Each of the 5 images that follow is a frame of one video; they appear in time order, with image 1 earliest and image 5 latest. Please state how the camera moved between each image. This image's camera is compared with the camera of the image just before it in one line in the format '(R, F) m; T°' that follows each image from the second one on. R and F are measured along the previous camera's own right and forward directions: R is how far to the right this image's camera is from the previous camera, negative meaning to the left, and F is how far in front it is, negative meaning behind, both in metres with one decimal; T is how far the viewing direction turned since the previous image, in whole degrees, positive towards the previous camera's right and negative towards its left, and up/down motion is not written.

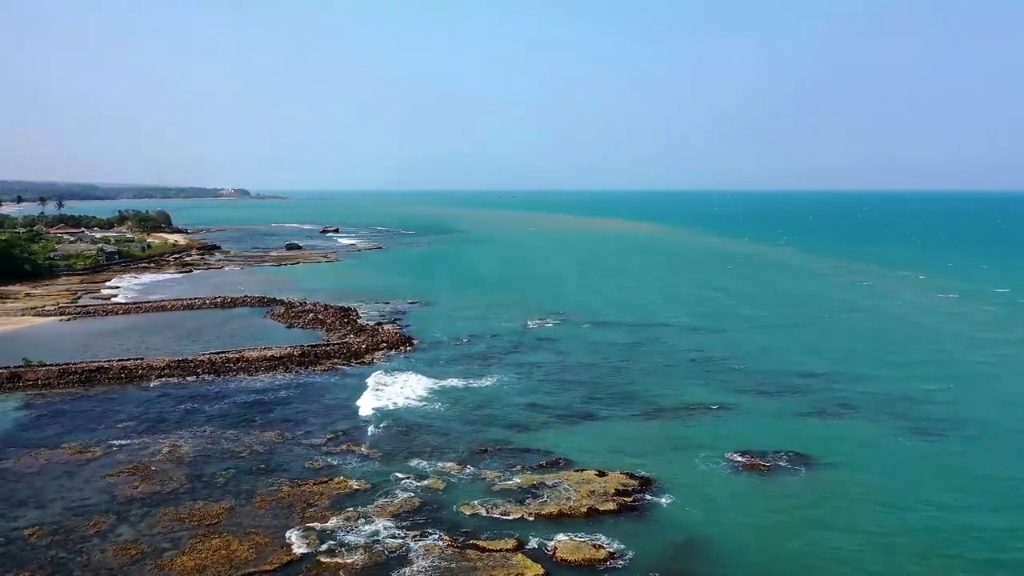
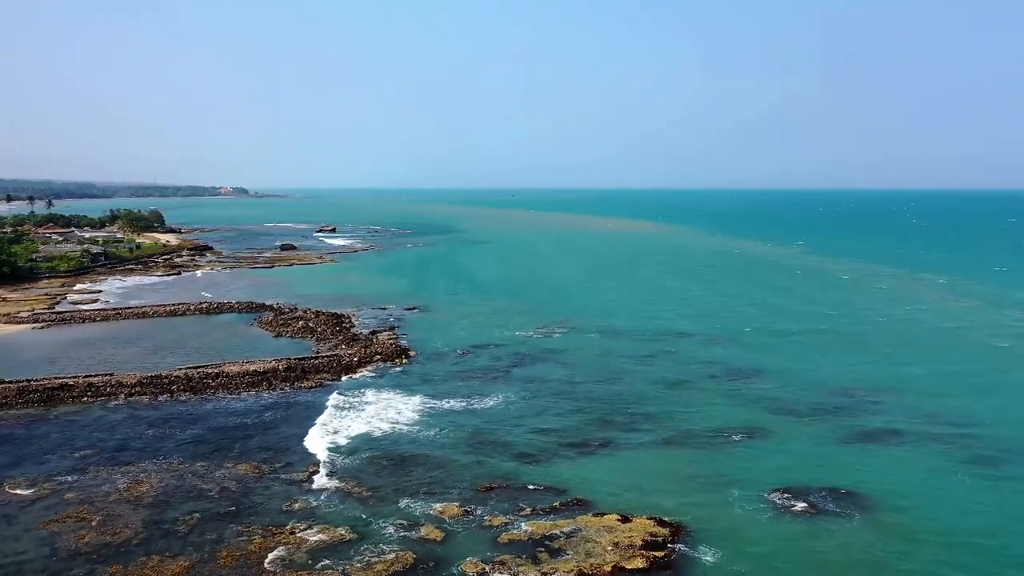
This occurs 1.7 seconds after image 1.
(-0.3, +2.9) m; 0°
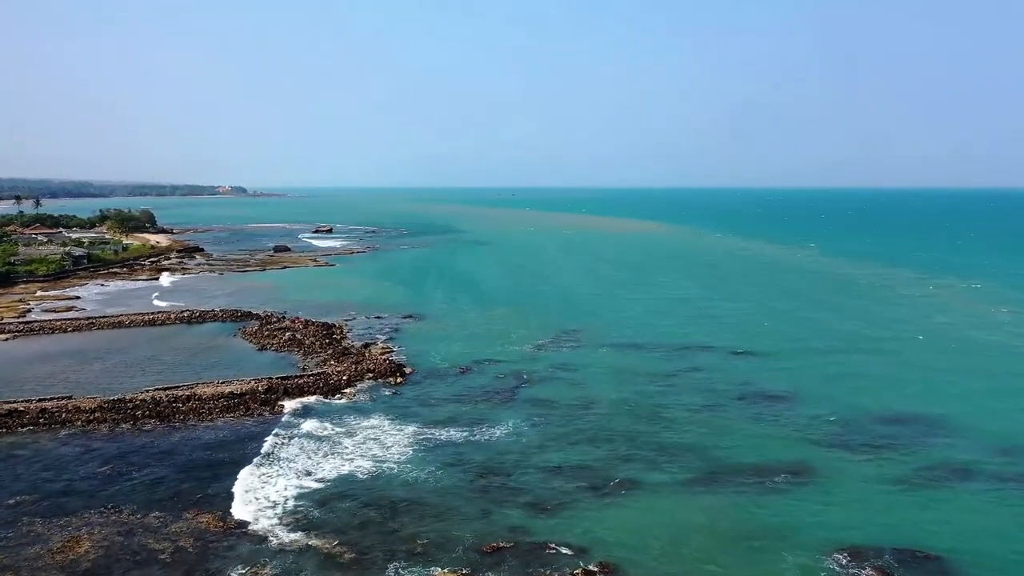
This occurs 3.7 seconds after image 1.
(-0.3, +3.4) m; 0°
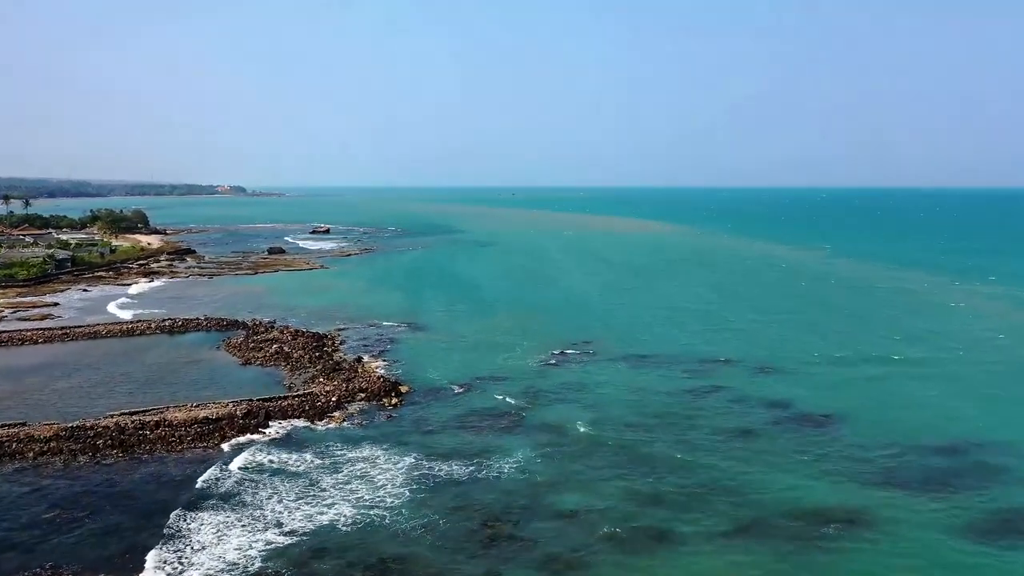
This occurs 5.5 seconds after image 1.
(-0.3, +3.0) m; 0°
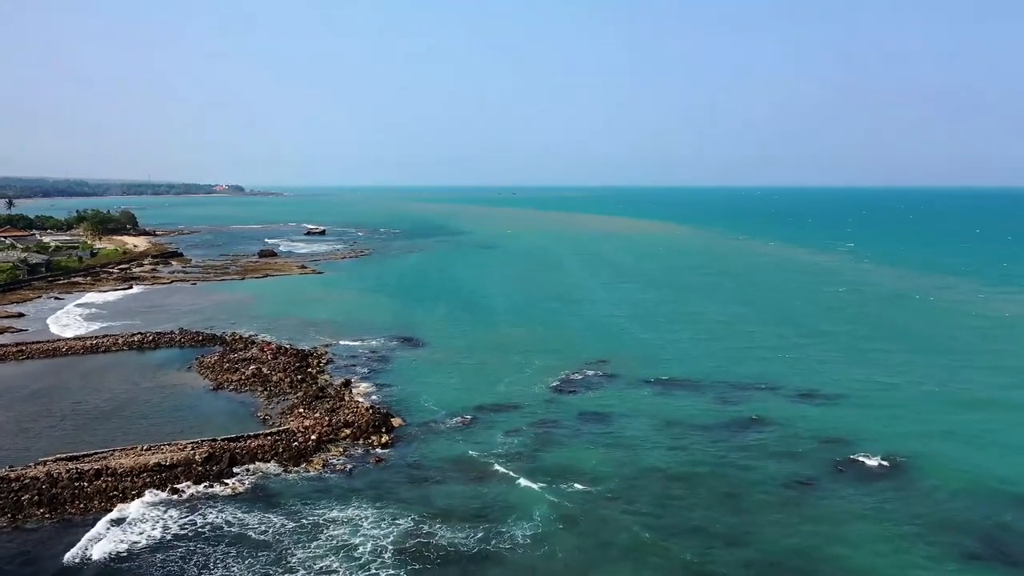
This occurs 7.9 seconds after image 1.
(-0.4, +4.2) m; 0°
